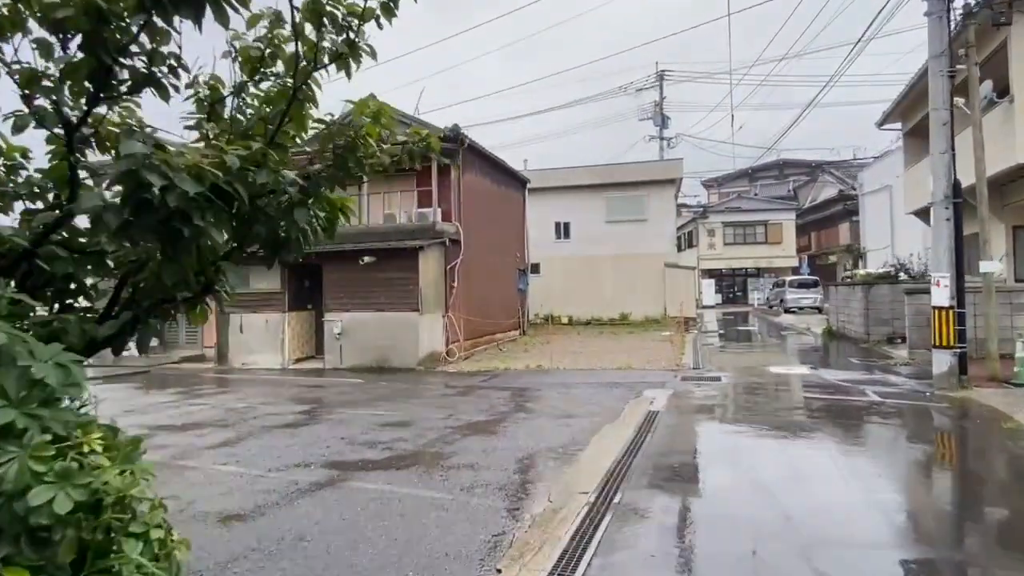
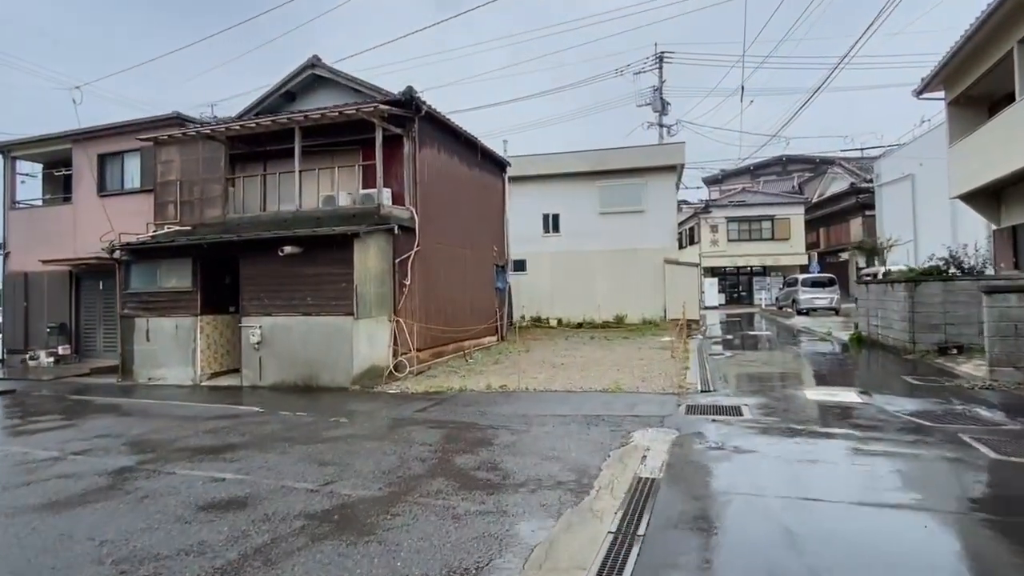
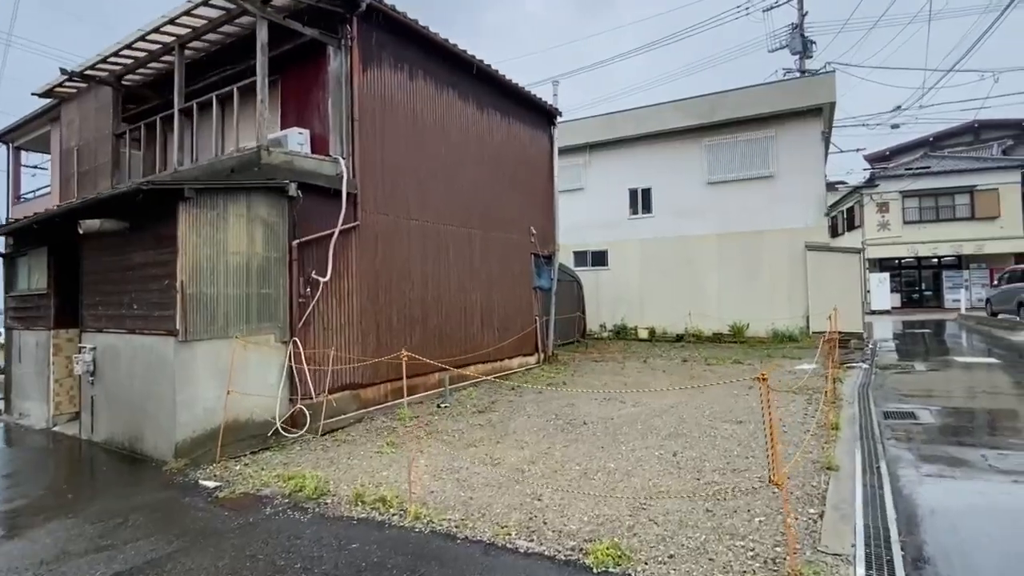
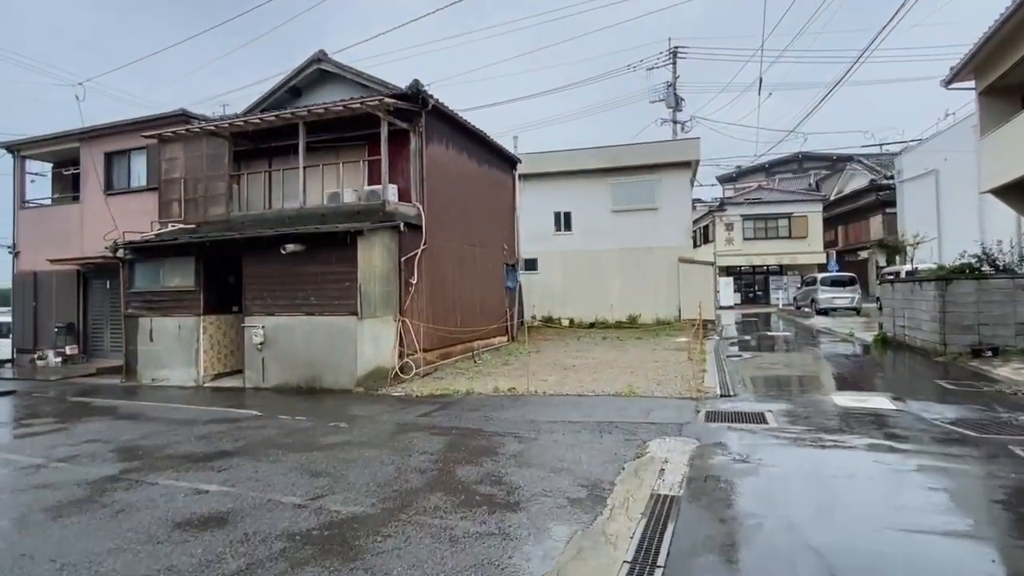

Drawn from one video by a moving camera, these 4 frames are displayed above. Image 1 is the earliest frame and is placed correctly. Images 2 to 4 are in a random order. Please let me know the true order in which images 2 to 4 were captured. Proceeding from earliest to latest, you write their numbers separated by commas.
2, 4, 3
